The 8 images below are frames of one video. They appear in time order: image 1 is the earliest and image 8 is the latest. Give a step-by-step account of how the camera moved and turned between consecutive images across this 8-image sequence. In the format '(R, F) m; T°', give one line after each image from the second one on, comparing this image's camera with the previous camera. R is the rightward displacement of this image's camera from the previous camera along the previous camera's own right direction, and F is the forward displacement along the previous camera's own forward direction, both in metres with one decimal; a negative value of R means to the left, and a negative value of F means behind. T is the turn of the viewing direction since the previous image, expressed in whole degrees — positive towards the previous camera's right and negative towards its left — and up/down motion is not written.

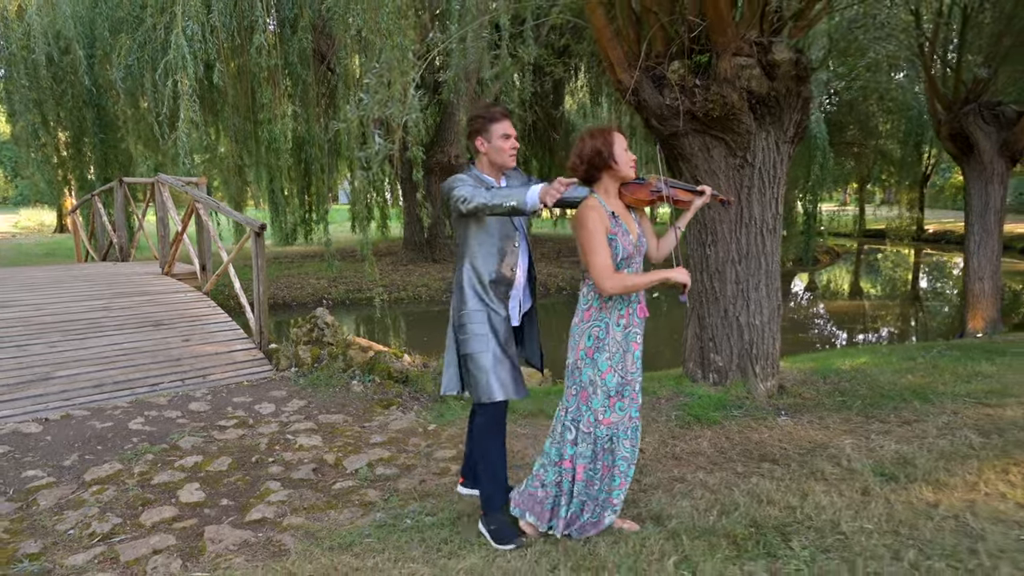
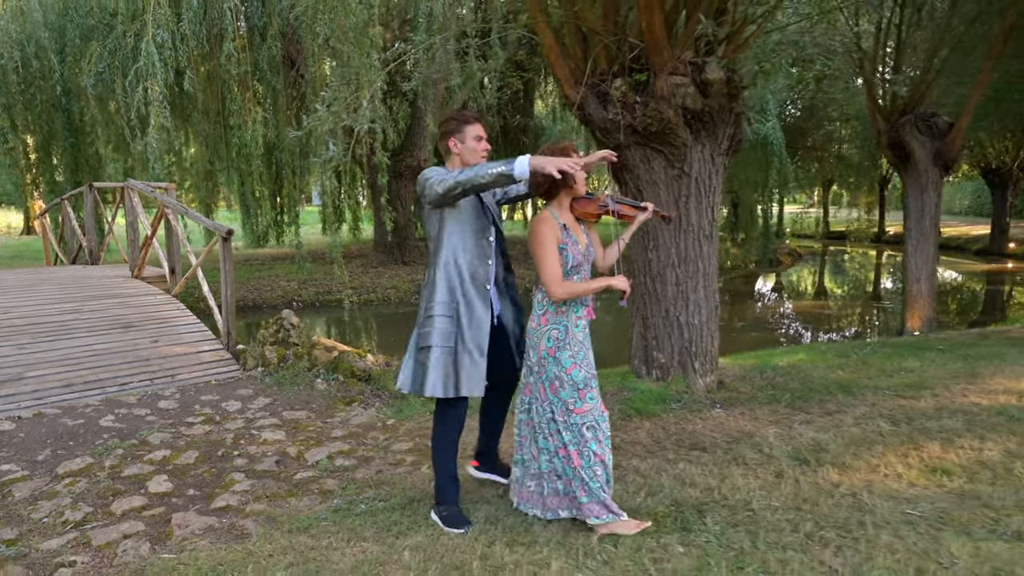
(+0.1, -0.3) m; +2°
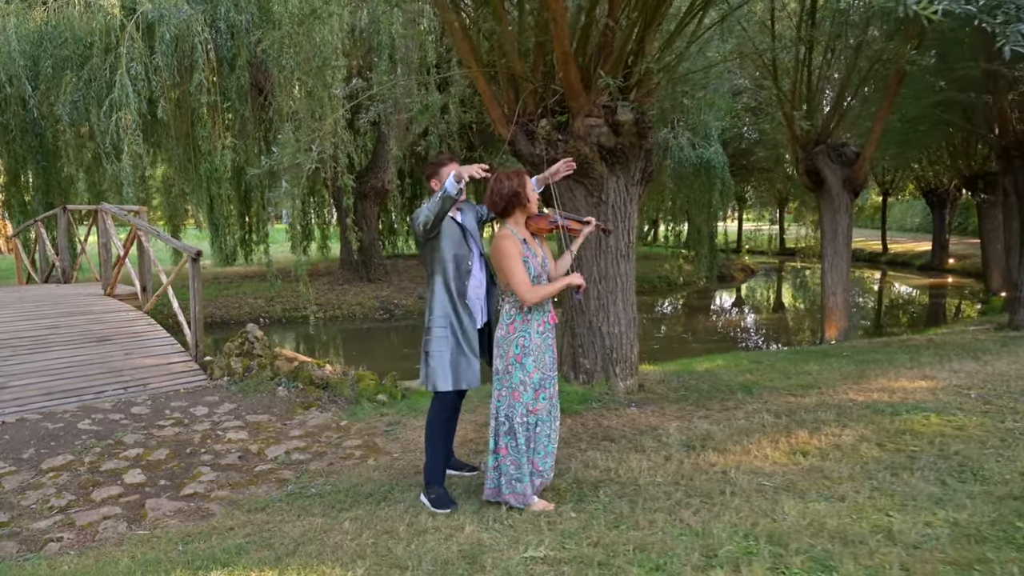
(+0.3, -0.6) m; +2°
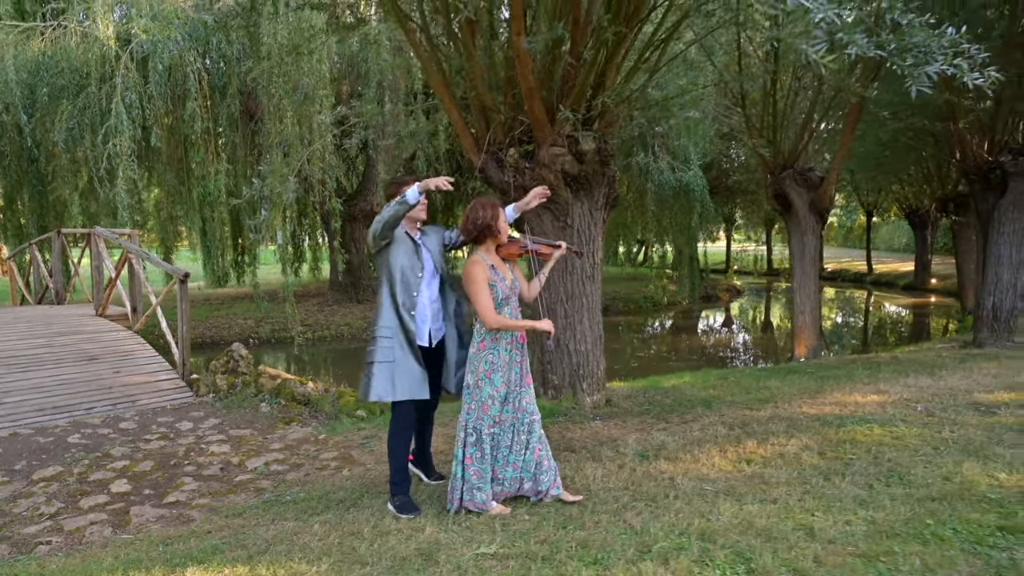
(+0.2, -0.3) m; 0°
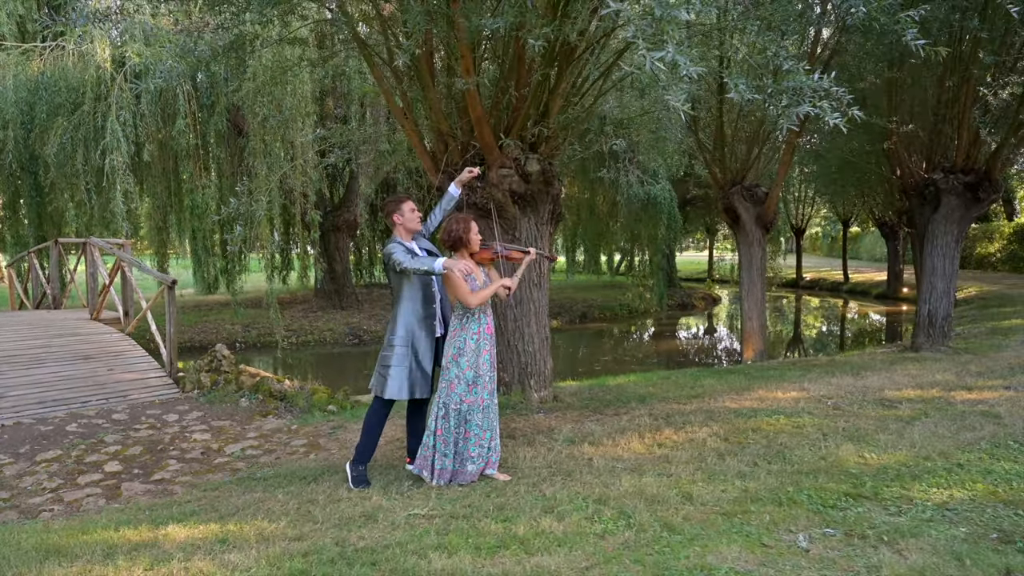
(+0.4, -0.6) m; +1°
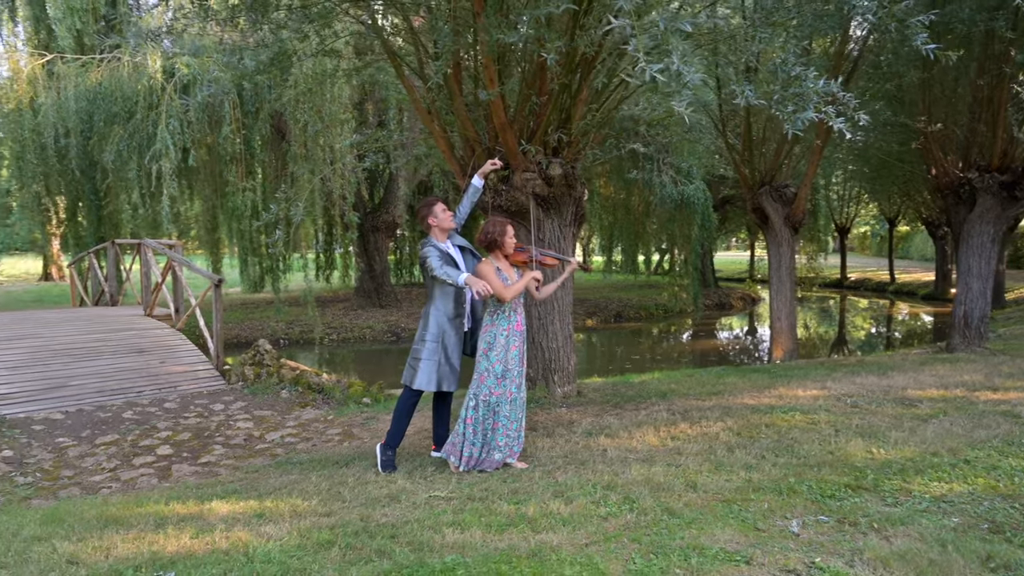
(+0.2, -0.3) m; -3°
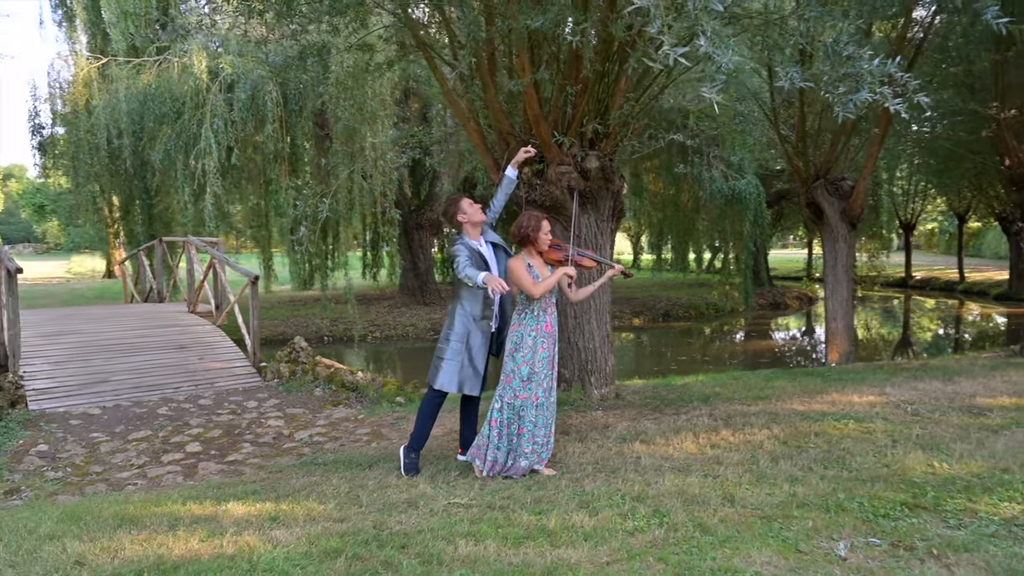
(+0.2, +0.2) m; -4°
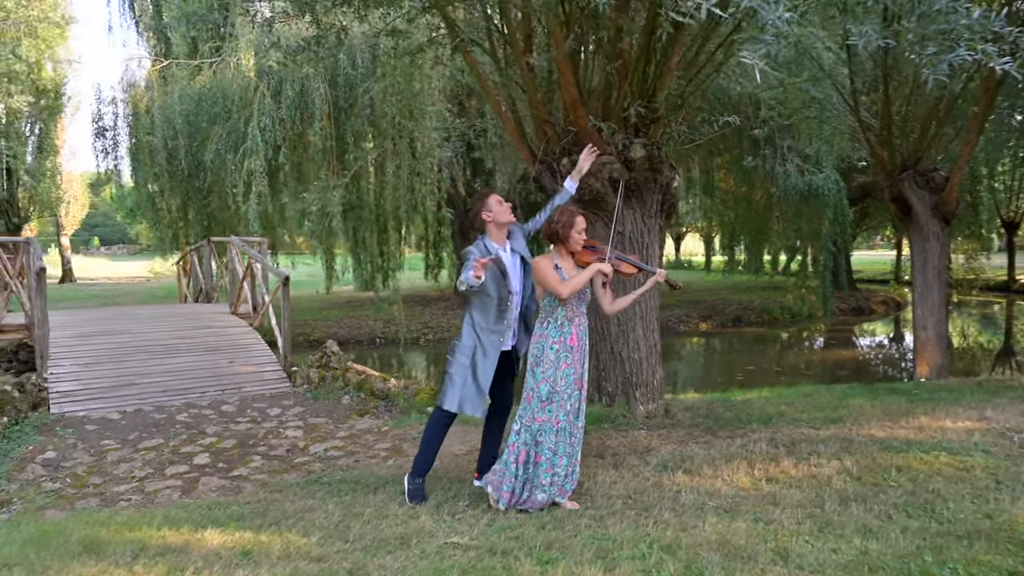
(+0.3, +0.6) m; -6°
